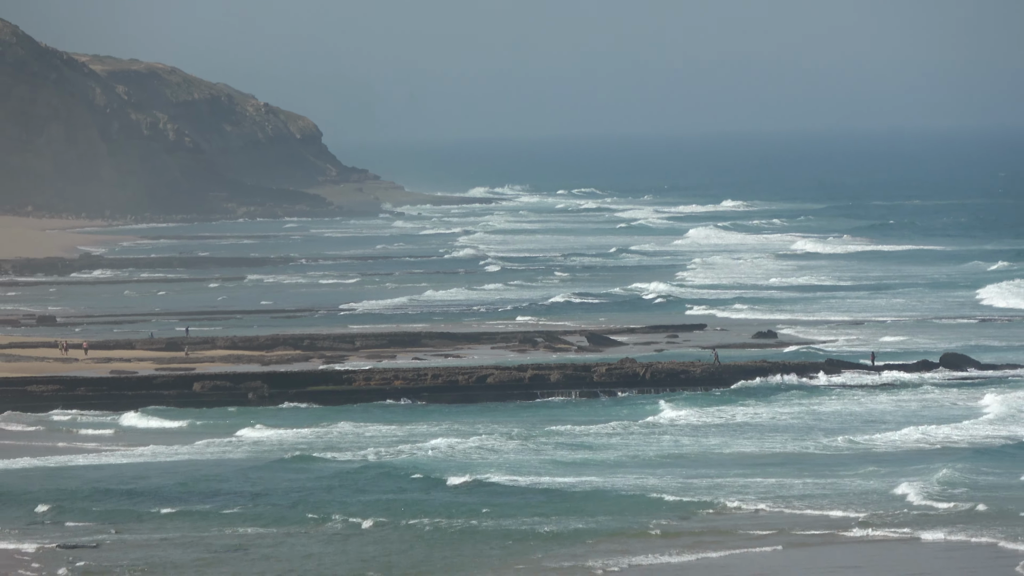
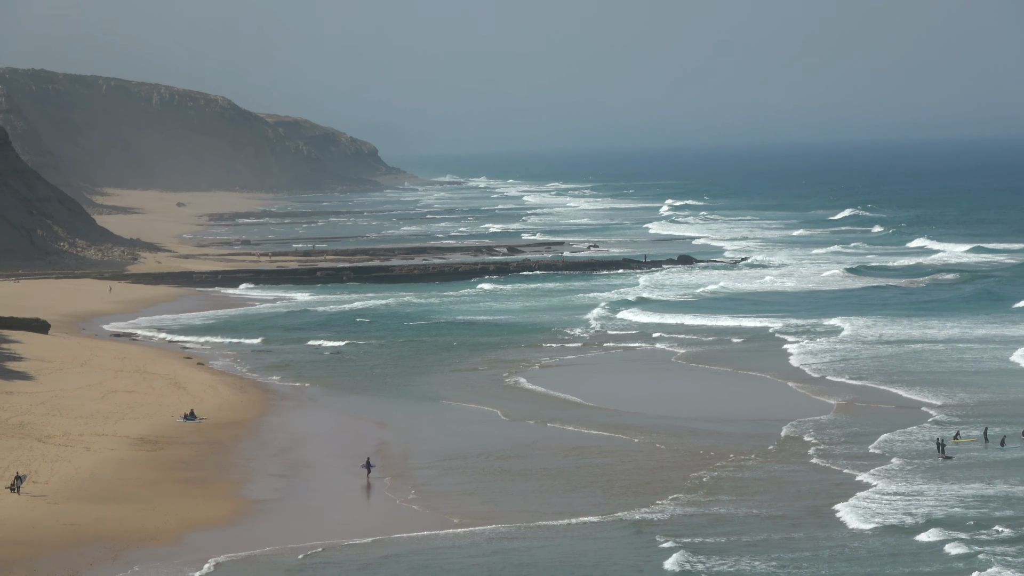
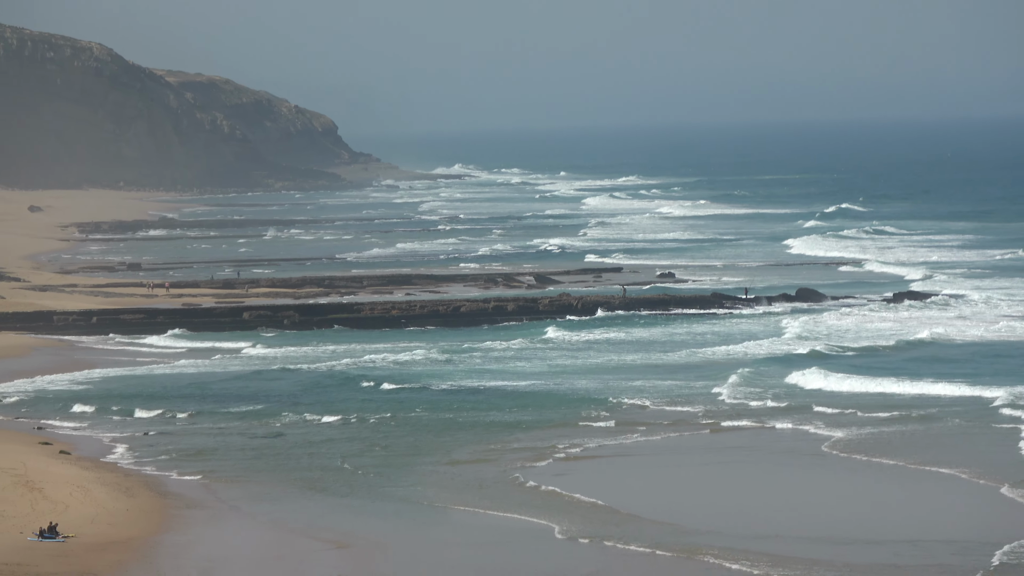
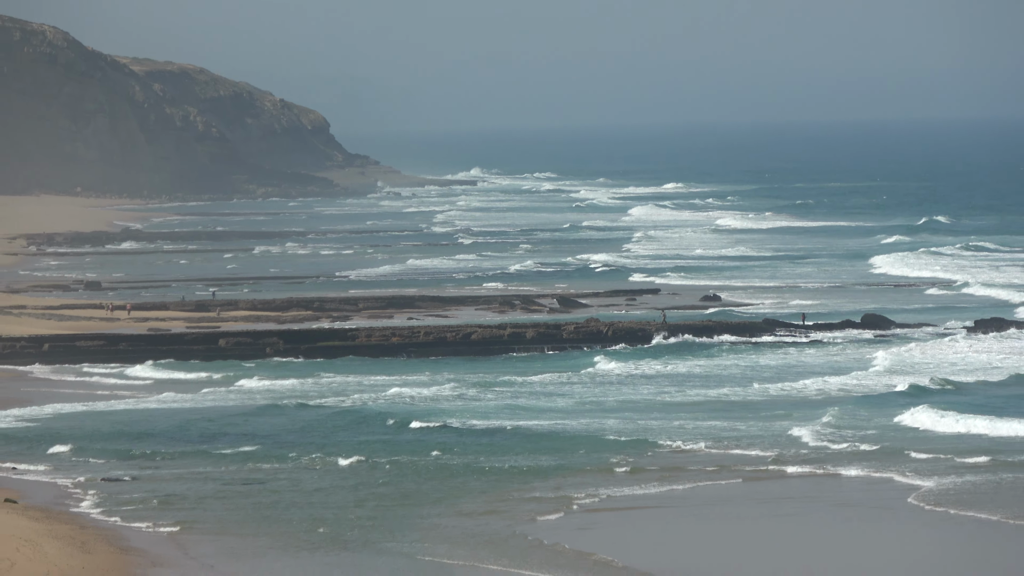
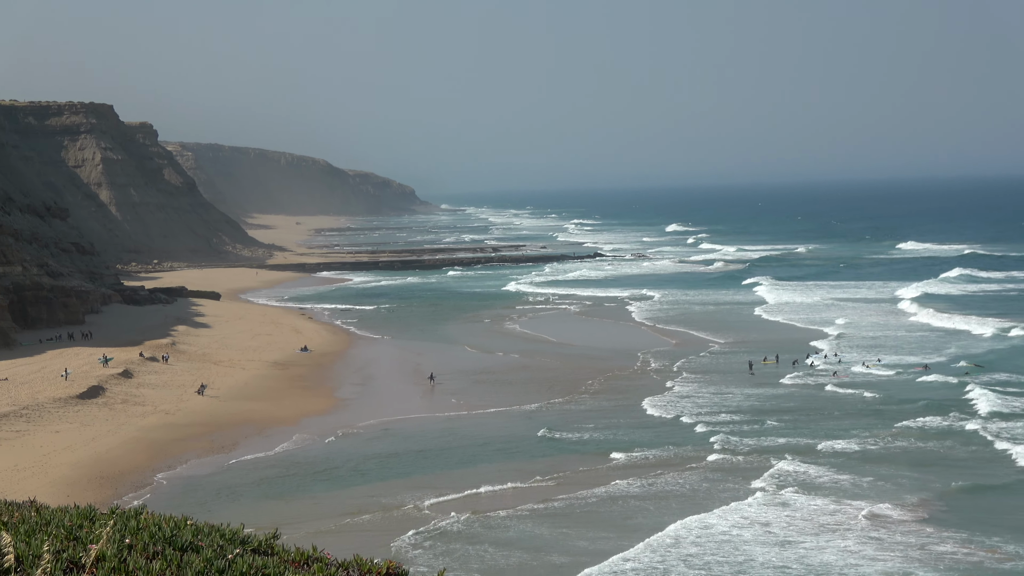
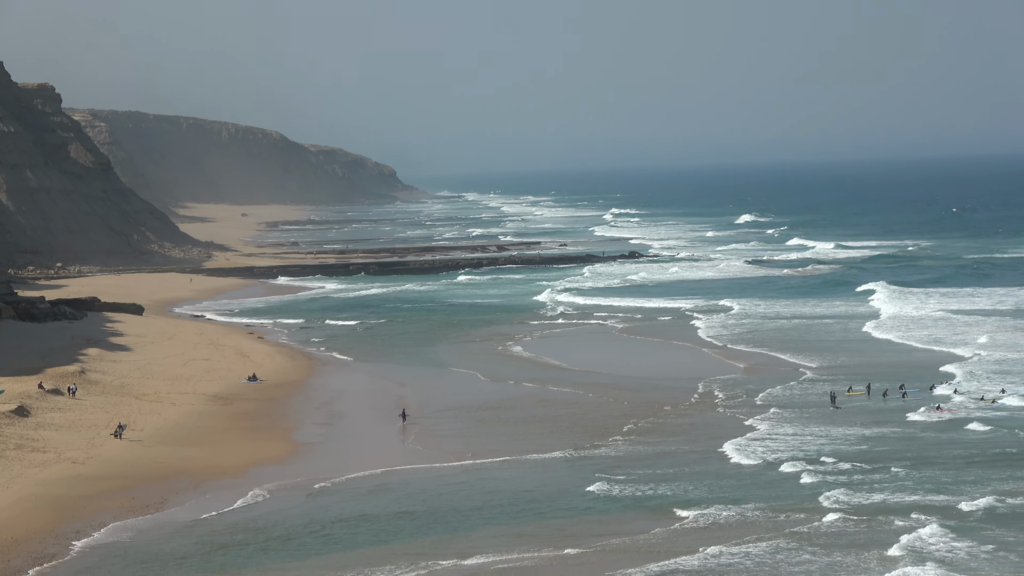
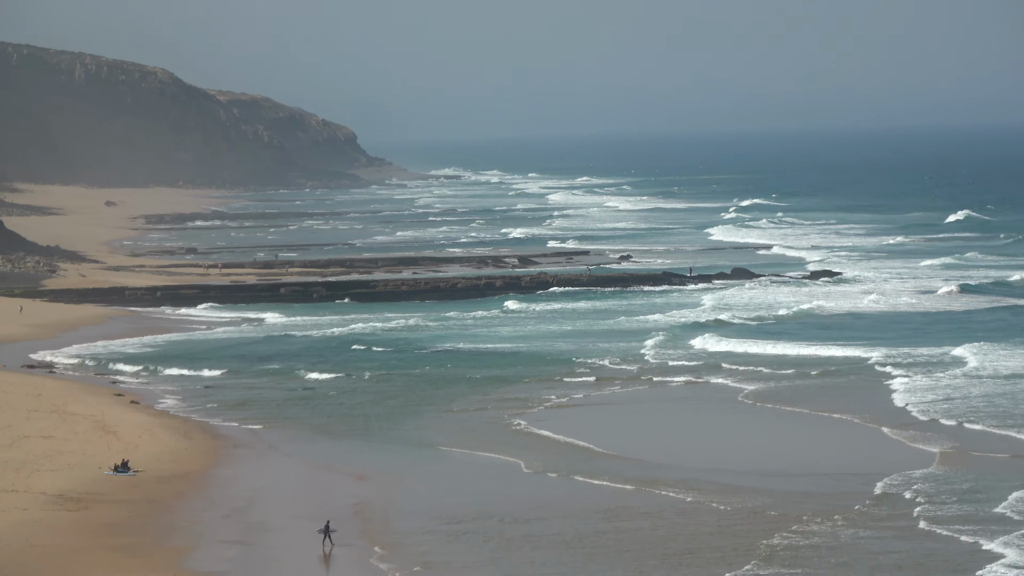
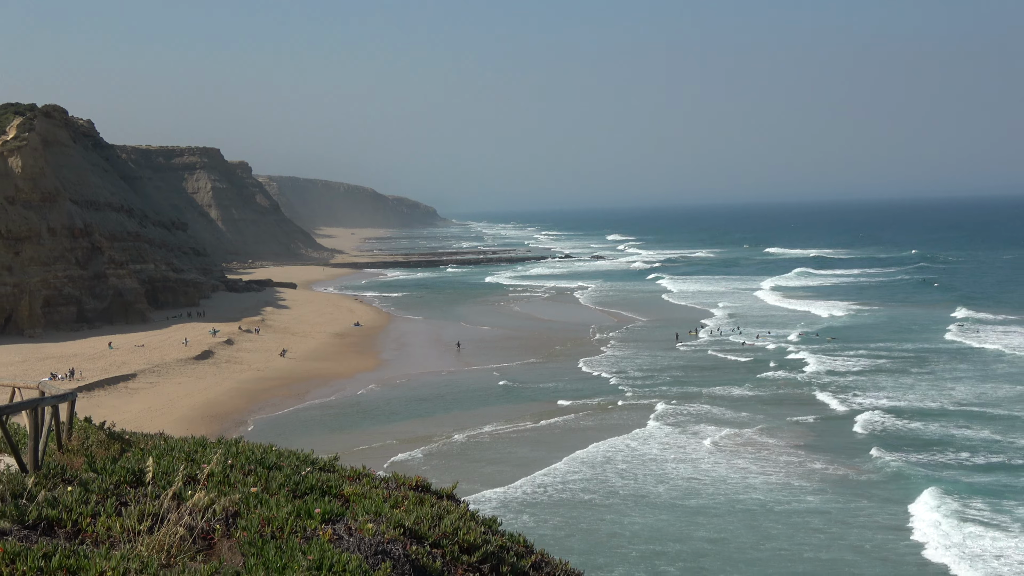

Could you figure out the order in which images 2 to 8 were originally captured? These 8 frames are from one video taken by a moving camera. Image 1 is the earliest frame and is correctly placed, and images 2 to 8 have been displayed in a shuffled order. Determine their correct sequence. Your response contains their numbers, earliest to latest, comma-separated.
4, 3, 7, 2, 6, 5, 8
